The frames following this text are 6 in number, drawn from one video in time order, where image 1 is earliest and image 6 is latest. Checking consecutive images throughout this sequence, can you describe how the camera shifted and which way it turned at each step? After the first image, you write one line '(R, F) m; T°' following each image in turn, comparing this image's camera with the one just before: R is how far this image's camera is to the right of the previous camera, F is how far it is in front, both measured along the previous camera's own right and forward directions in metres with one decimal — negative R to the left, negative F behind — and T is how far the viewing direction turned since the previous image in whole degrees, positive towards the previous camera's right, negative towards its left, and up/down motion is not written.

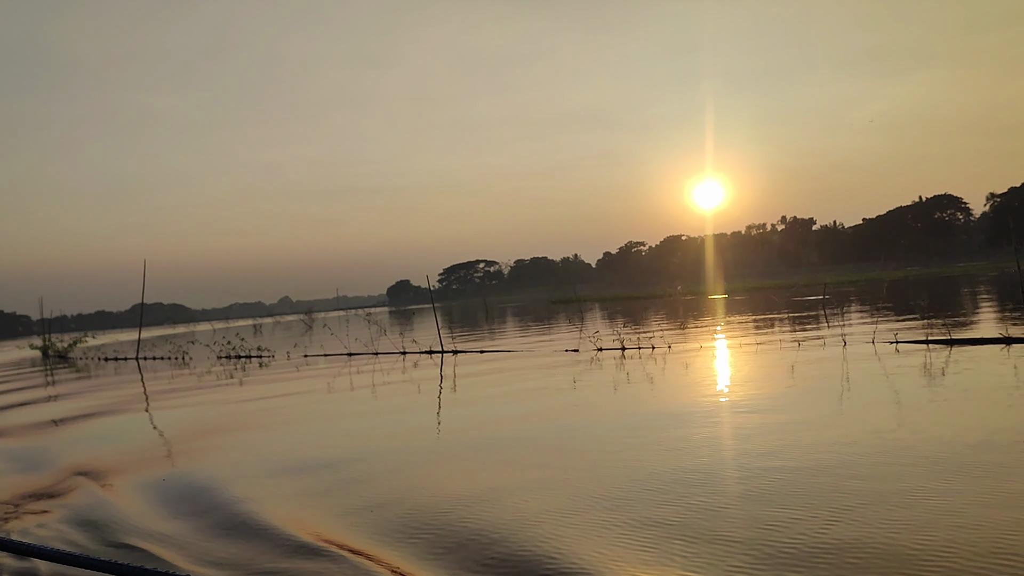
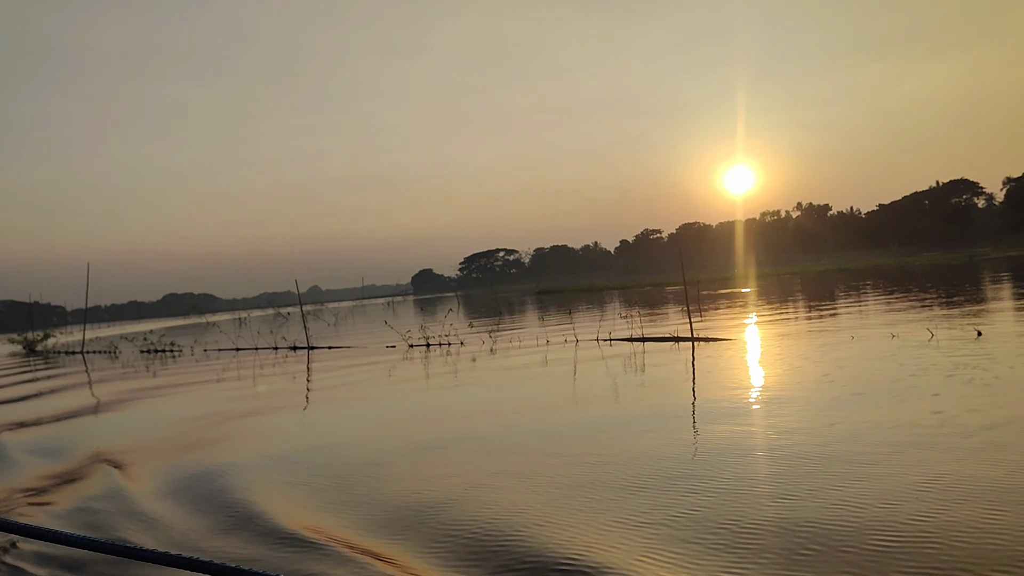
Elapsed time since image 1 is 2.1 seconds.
(-0.8, -0.2) m; -2°
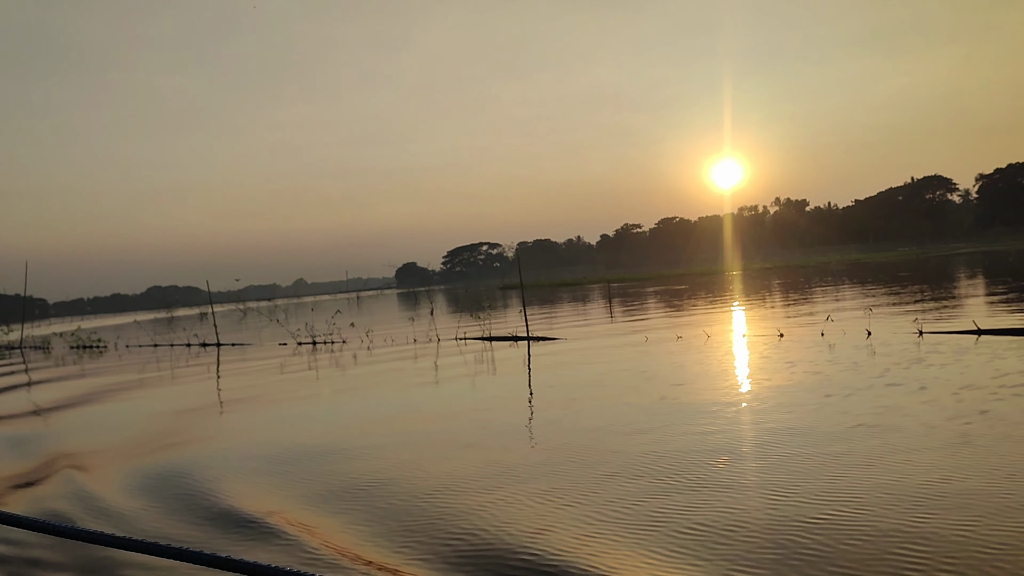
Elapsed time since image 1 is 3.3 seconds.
(+0.3, -0.2) m; +1°
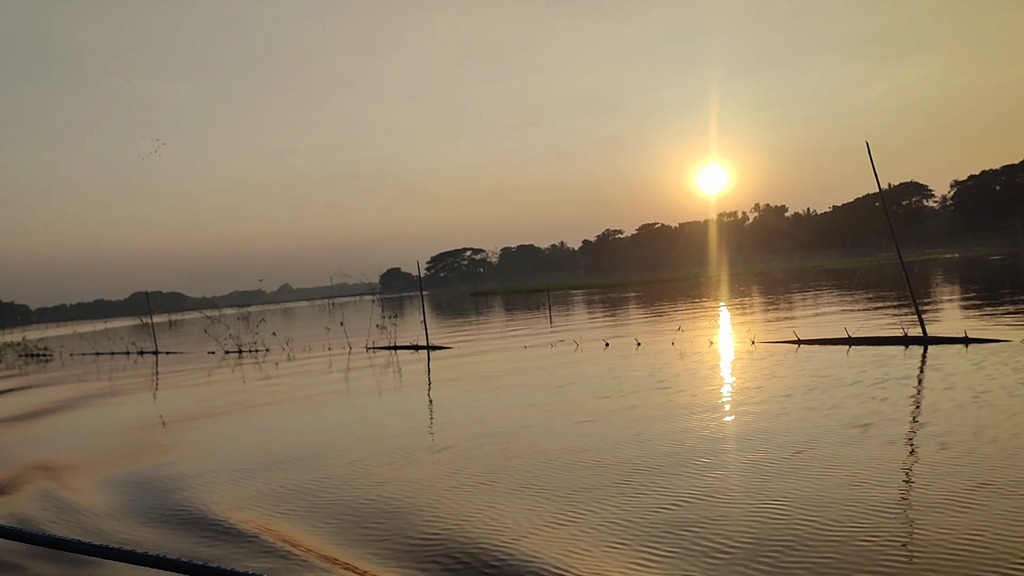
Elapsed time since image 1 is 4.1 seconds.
(+0.3, 0.0) m; +1°
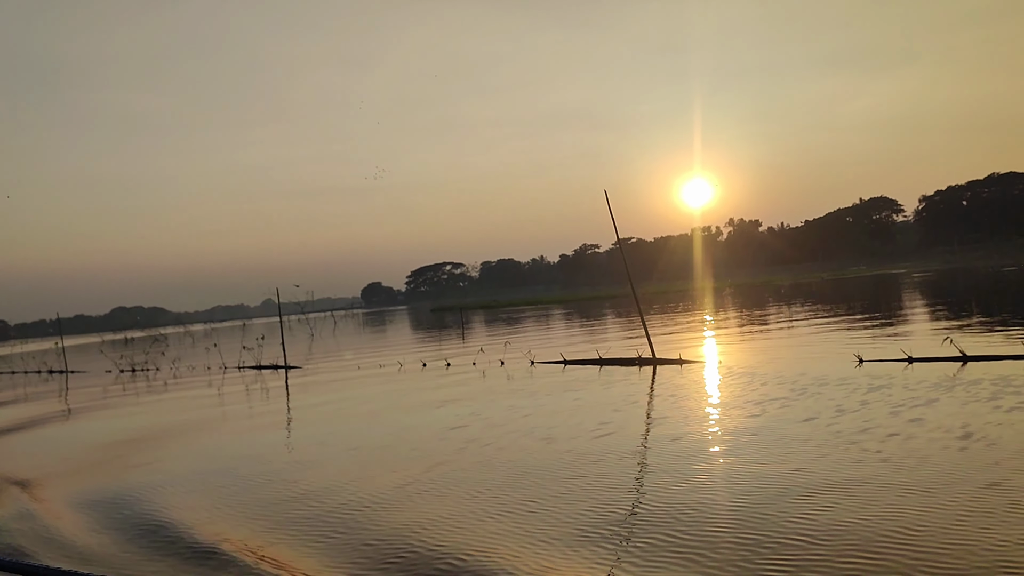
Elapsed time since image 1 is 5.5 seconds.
(+0.4, -0.2) m; +1°
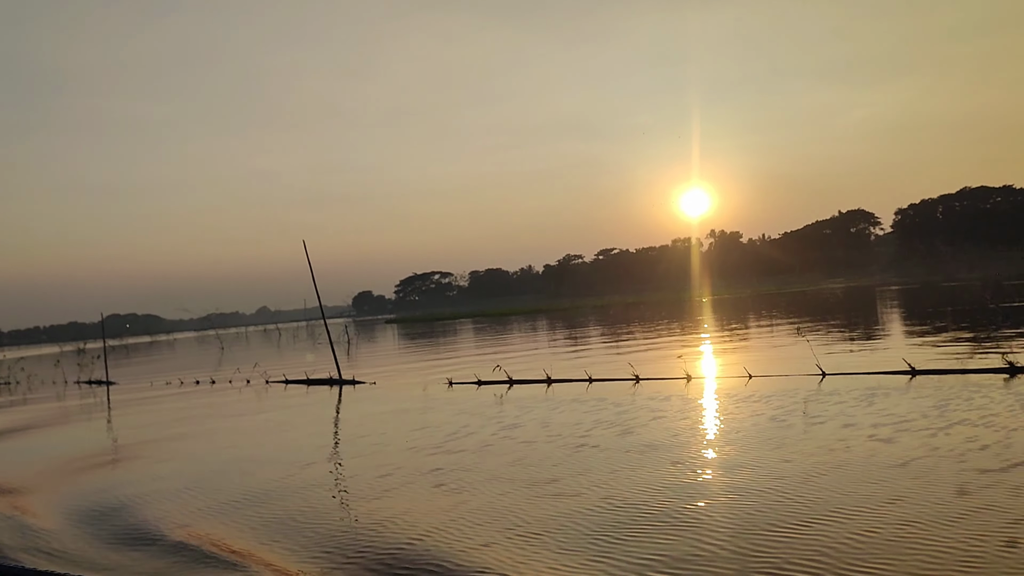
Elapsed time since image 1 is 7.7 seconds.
(+0.4, -0.5) m; 0°
